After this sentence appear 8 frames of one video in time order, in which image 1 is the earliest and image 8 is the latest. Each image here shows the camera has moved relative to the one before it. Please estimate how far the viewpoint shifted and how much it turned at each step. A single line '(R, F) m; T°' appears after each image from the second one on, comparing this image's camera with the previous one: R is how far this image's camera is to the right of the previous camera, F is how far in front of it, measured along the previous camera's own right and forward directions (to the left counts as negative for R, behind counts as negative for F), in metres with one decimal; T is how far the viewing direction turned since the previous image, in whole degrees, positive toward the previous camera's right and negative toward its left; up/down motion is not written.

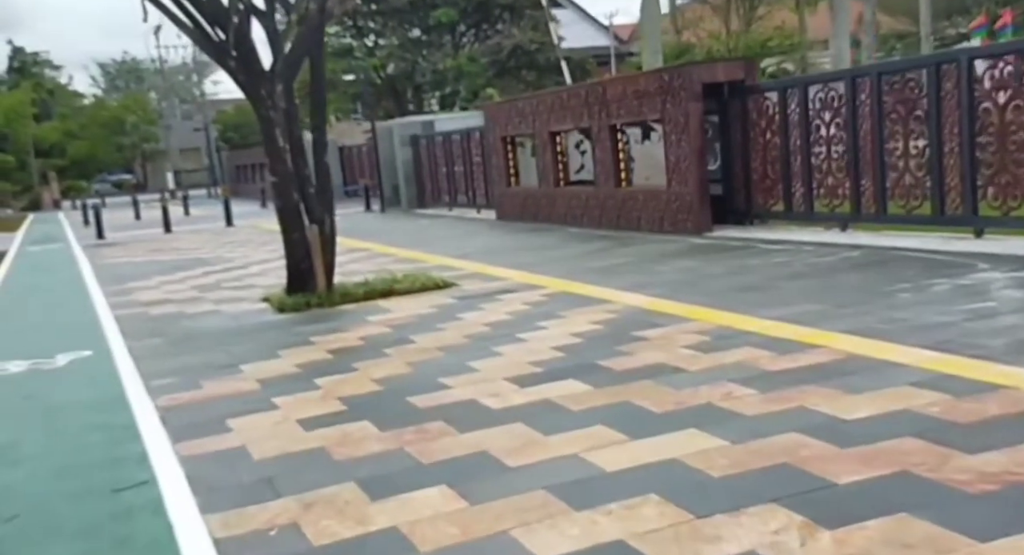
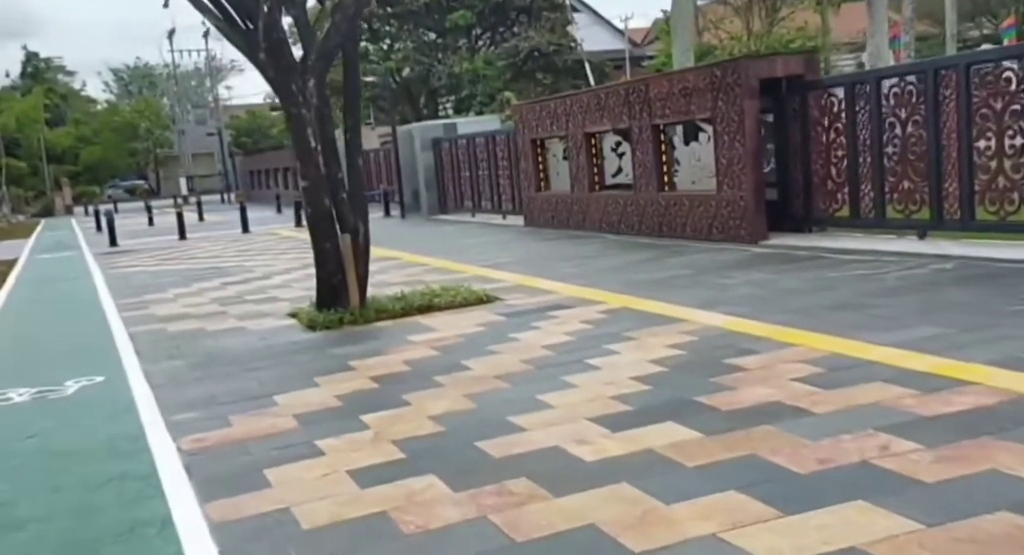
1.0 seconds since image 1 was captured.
(-0.3, +1.0) m; -1°
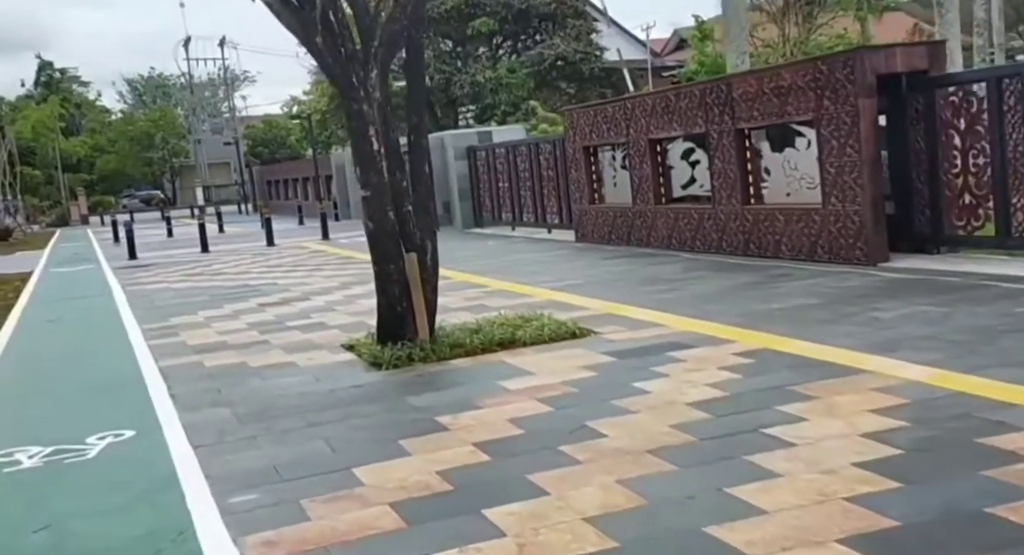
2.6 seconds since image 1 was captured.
(-0.7, +1.7) m; -1°
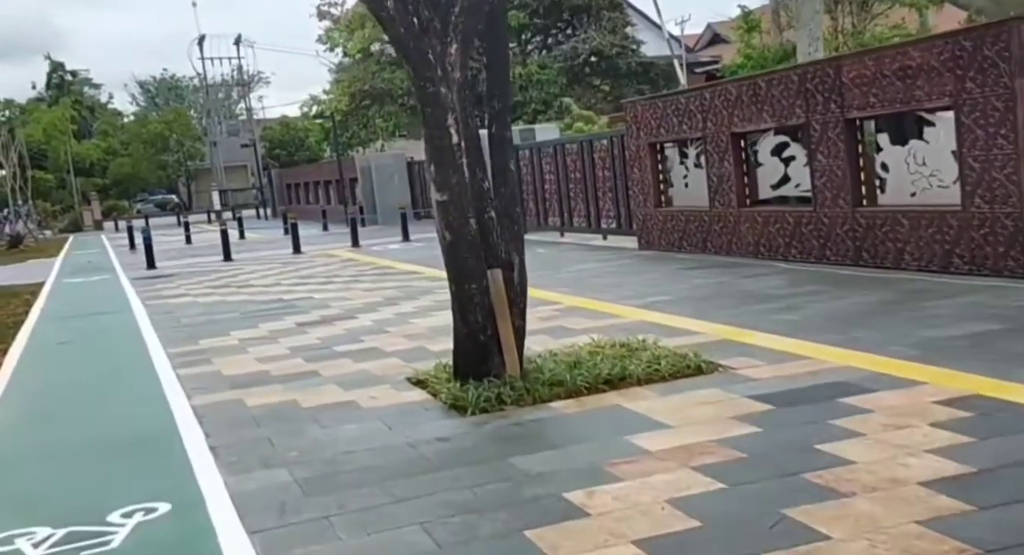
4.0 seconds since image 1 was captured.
(-0.6, +1.7) m; -1°
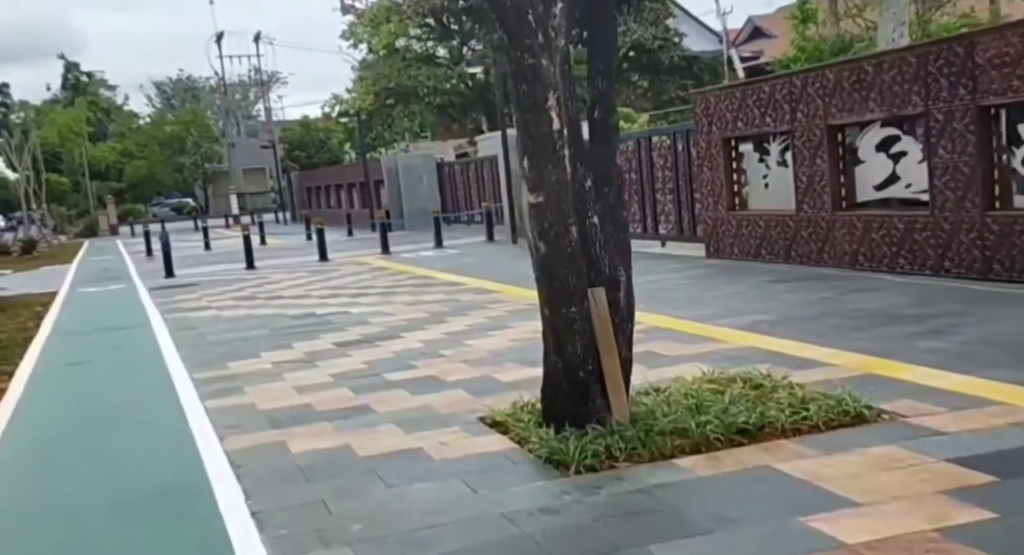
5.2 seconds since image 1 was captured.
(-0.5, +1.6) m; -1°
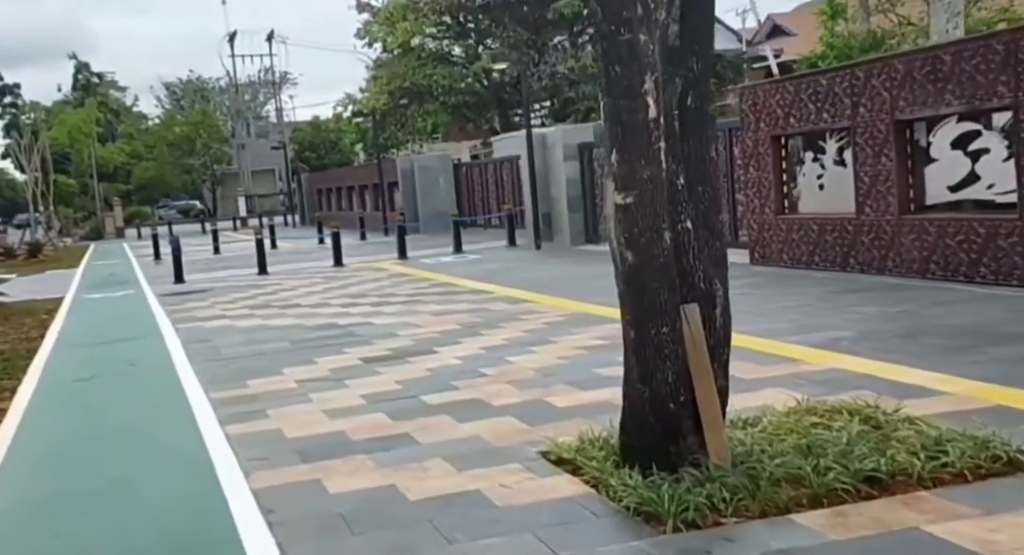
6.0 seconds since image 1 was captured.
(-0.4, +1.0) m; 0°
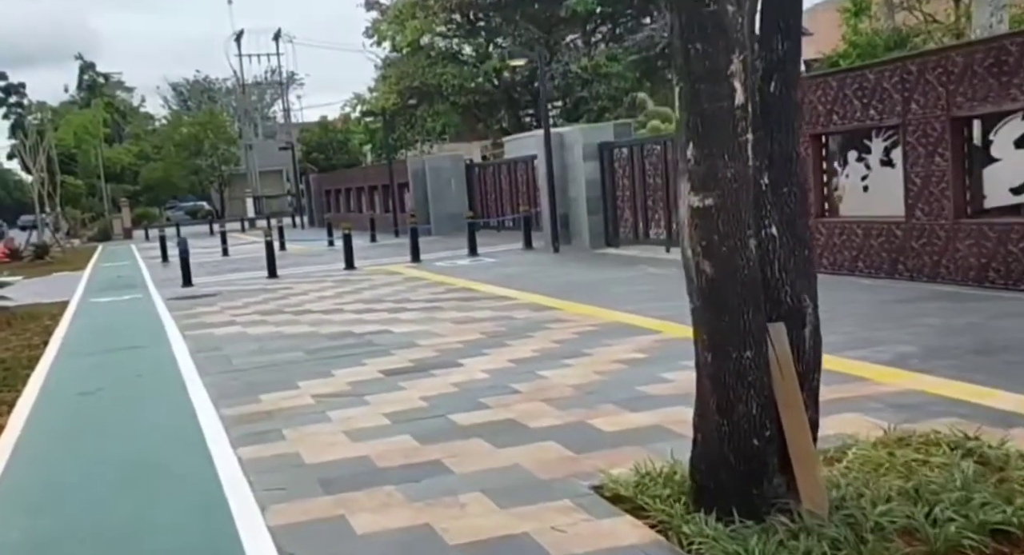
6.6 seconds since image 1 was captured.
(-0.2, +0.8) m; 0°
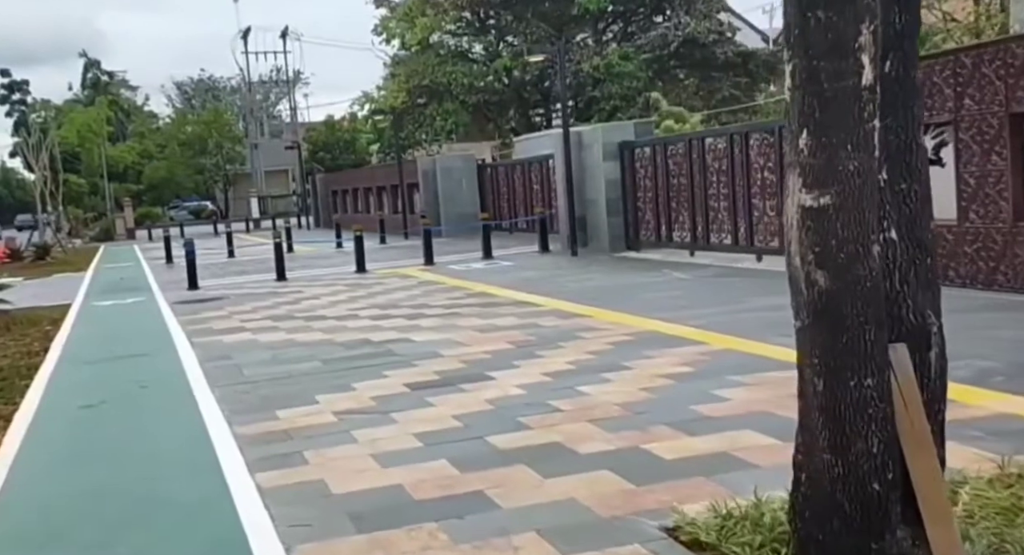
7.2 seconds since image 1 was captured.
(-0.3, +0.8) m; 0°
